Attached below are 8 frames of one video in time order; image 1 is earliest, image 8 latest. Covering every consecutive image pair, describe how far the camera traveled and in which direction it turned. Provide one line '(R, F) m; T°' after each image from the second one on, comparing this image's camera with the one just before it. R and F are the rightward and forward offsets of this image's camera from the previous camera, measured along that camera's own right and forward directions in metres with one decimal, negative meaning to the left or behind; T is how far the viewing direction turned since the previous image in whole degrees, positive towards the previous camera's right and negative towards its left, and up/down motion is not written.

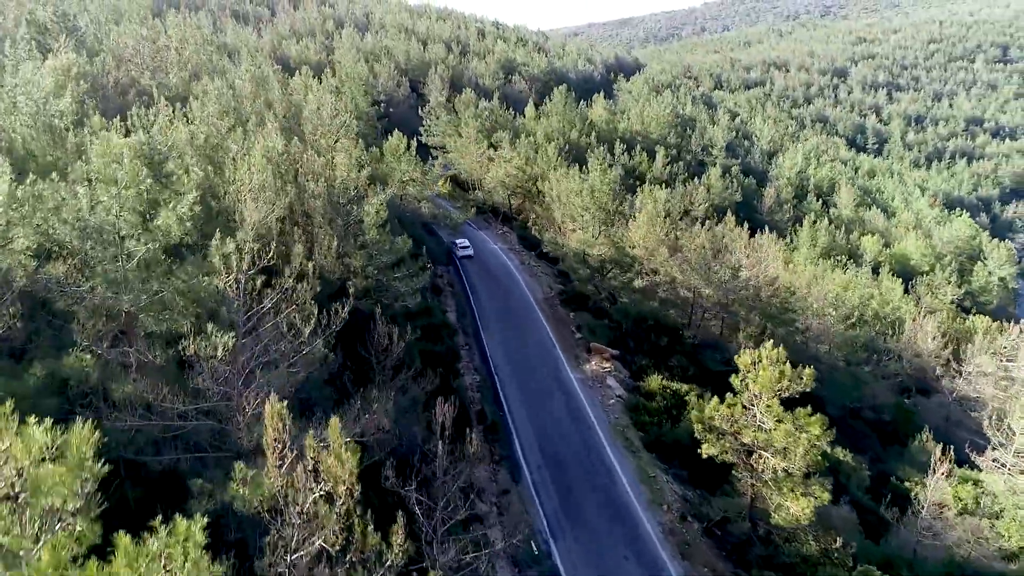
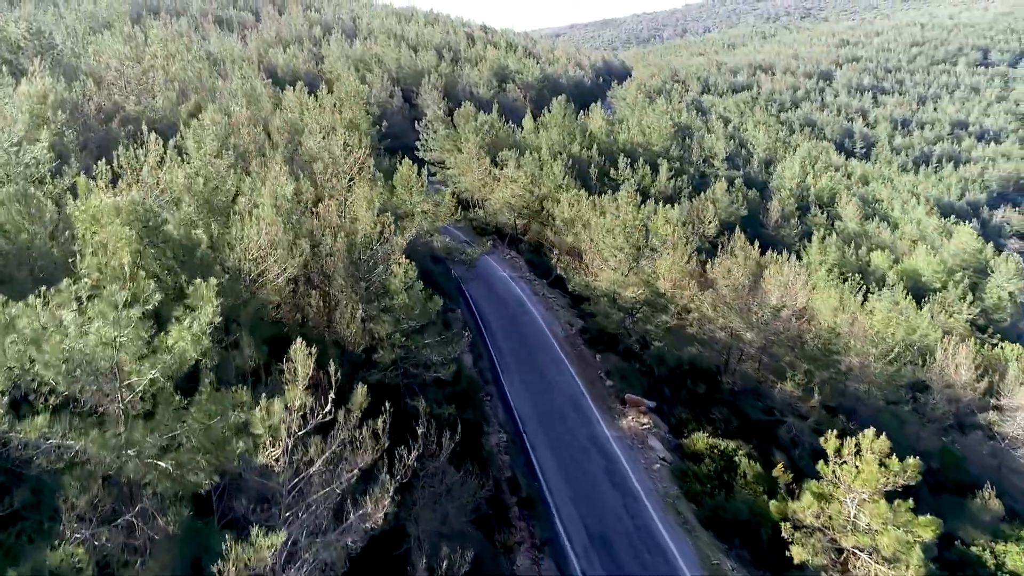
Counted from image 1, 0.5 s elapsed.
(-1.1, +1.8) m; +1°
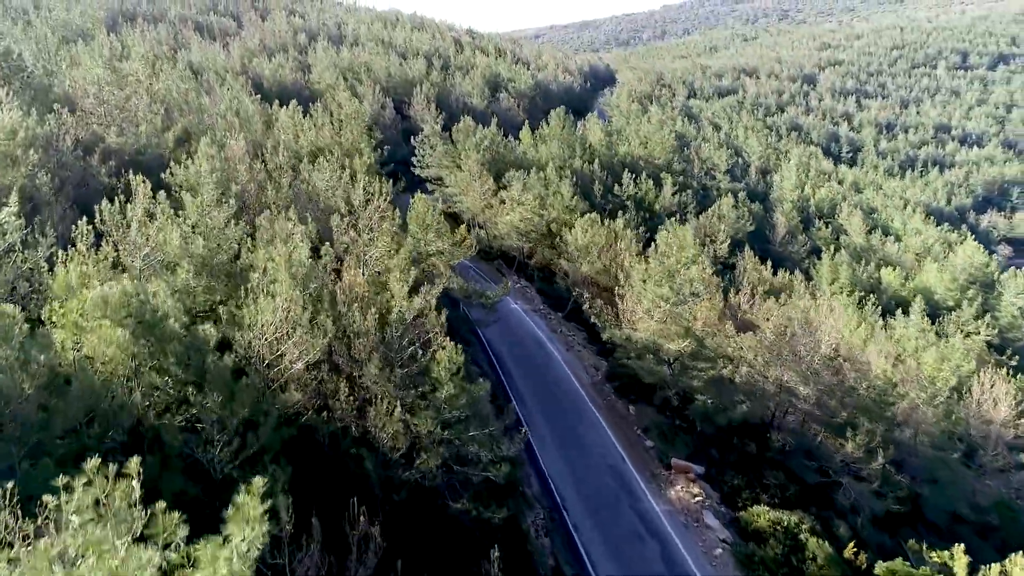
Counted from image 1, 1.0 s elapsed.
(-1.2, +1.9) m; +2°
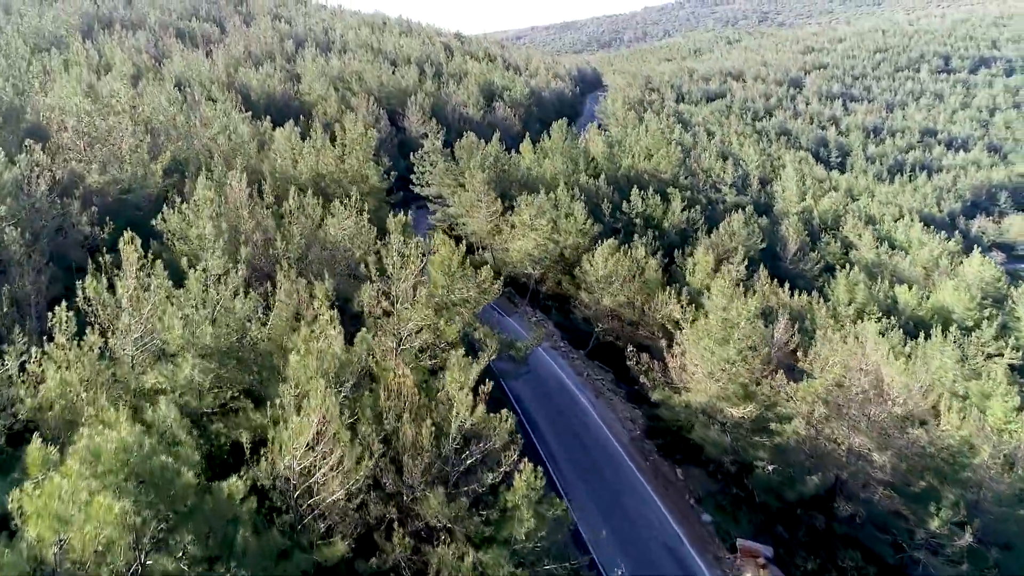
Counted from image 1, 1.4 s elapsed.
(-1.3, +2.0) m; +1°
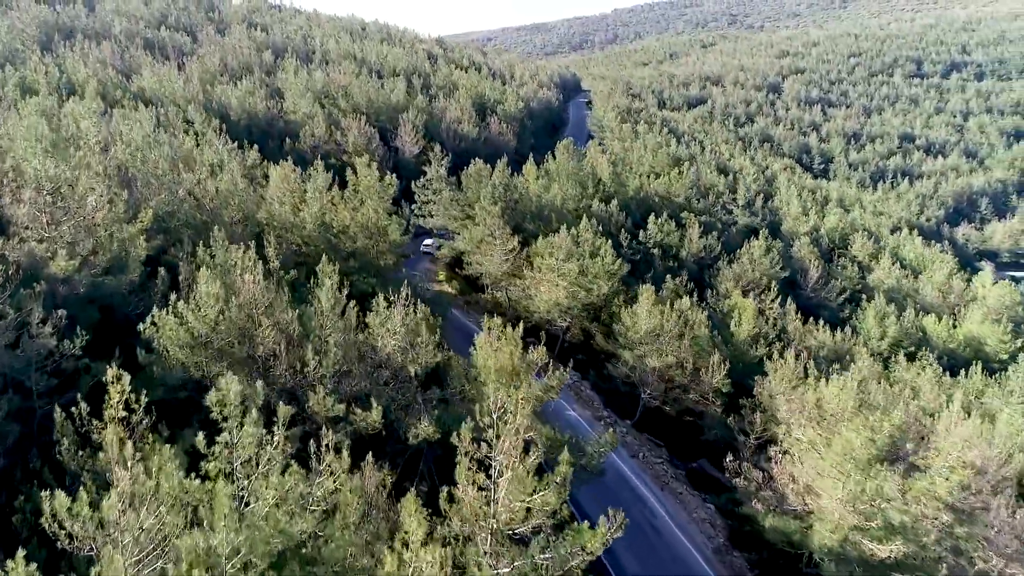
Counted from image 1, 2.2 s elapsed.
(-2.0, +3.2) m; +2°
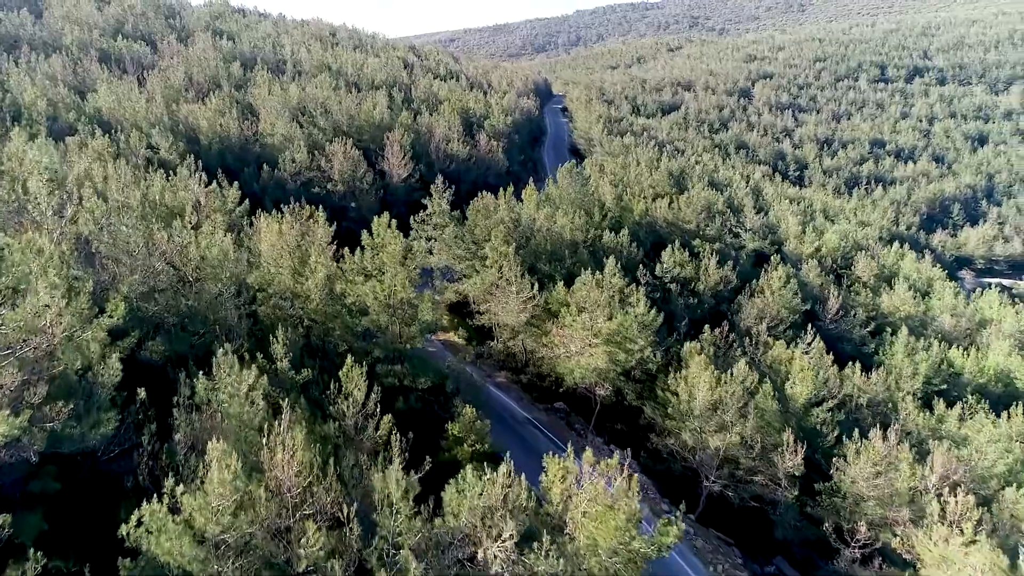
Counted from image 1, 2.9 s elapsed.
(-2.0, +3.4) m; +3°
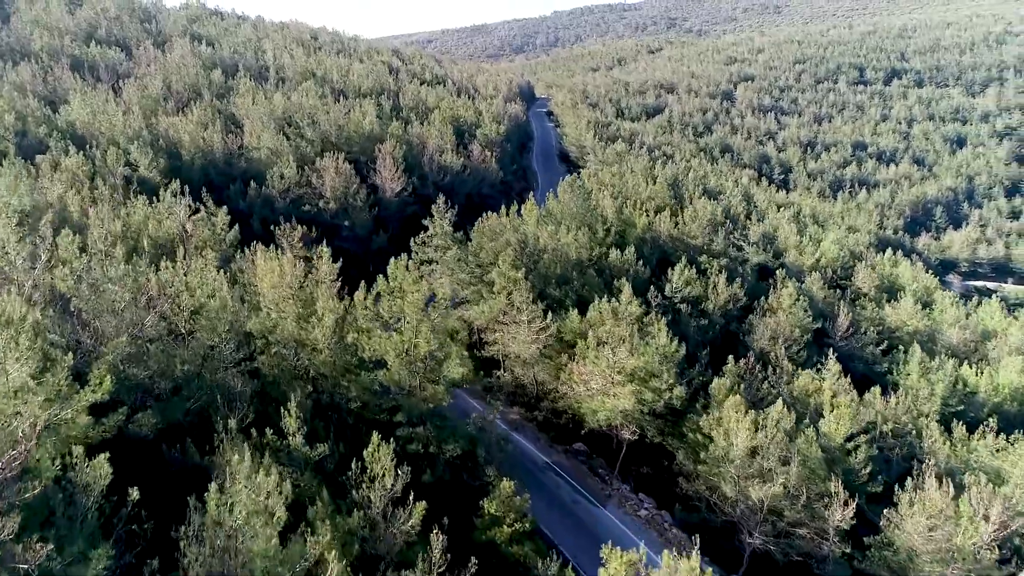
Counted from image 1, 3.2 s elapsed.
(-1.1, +1.7) m; +2°
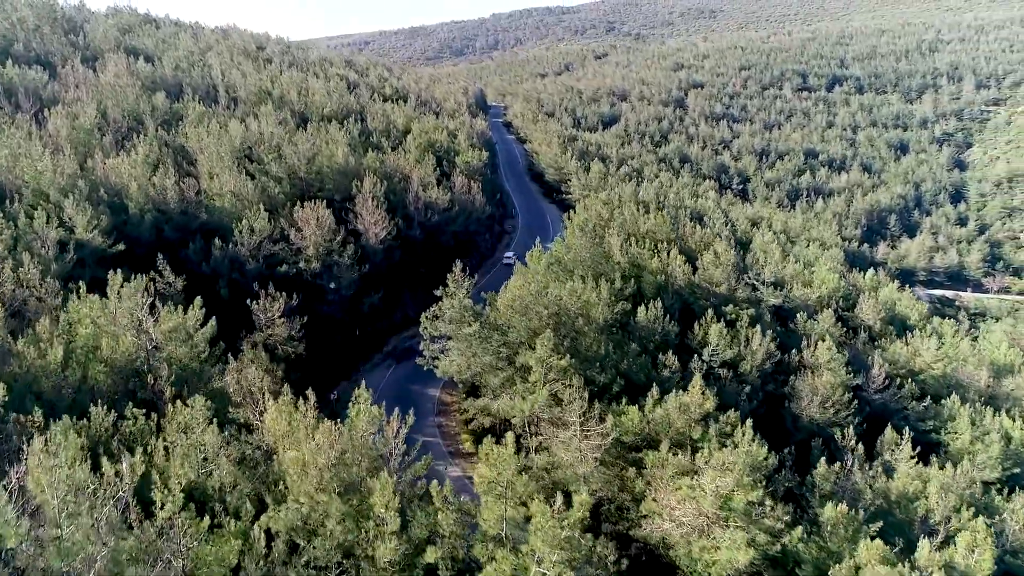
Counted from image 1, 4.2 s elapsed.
(-3.0, +4.8) m; +5°
